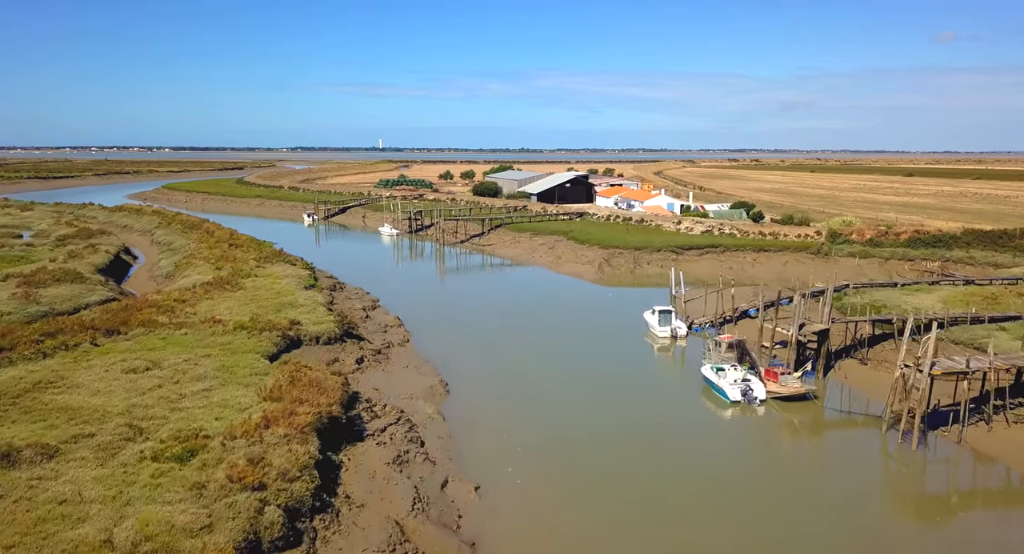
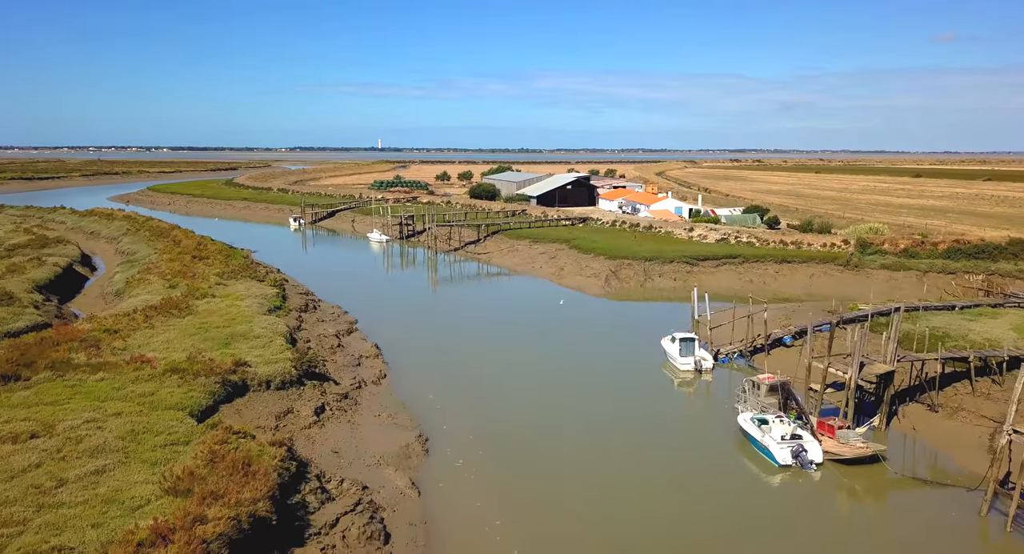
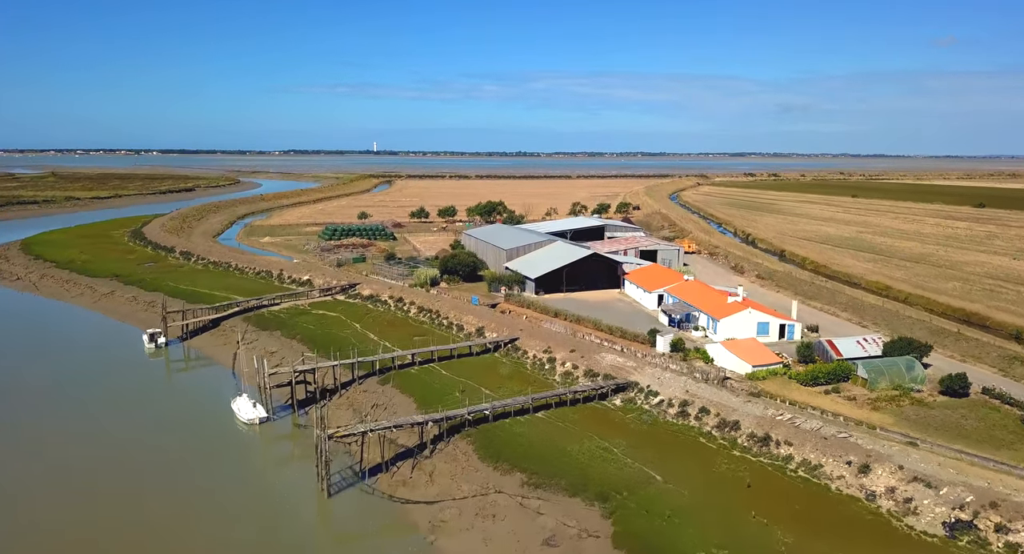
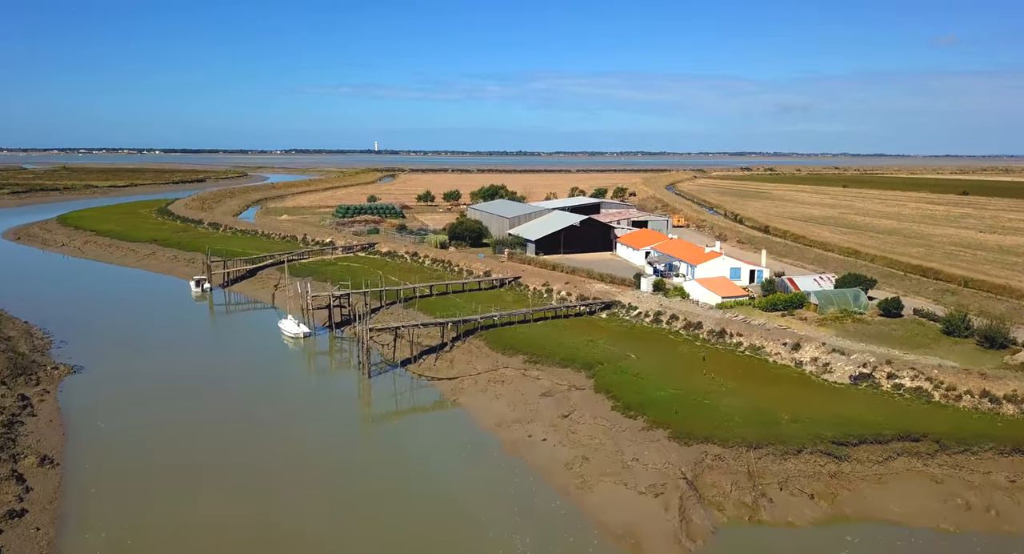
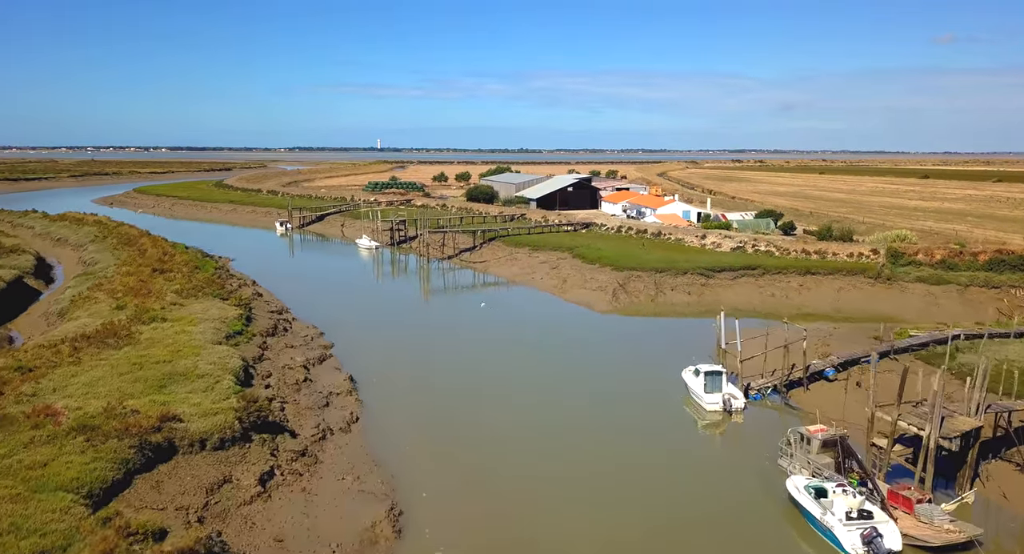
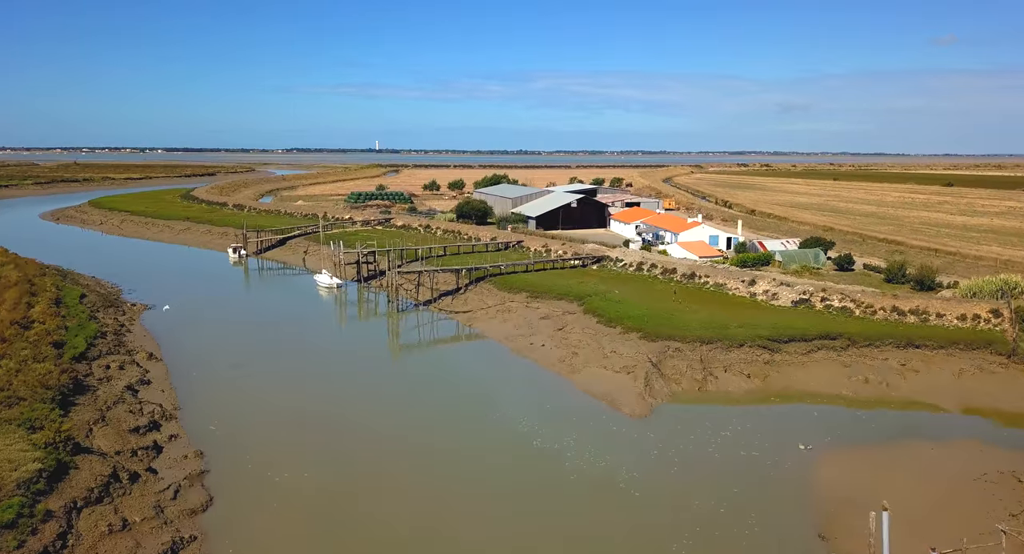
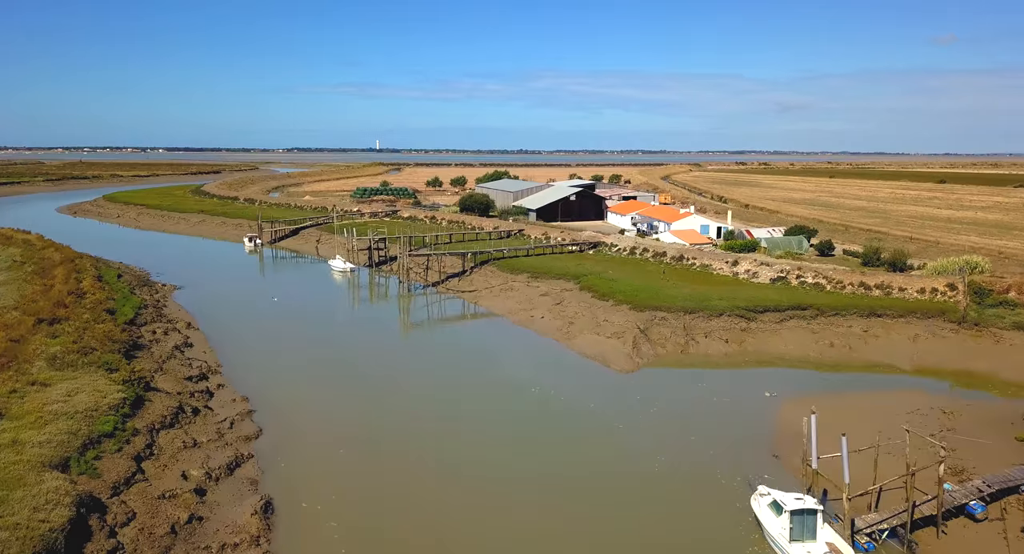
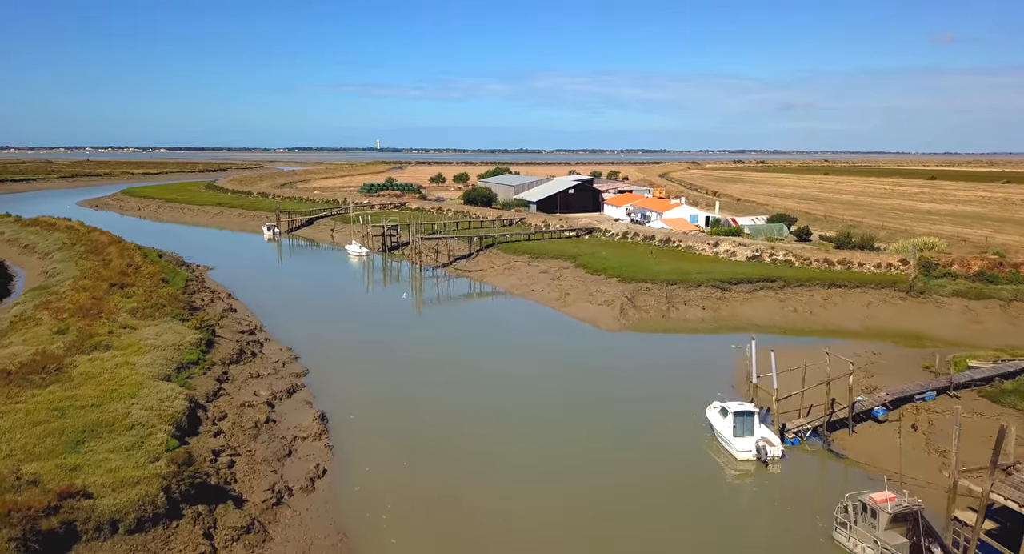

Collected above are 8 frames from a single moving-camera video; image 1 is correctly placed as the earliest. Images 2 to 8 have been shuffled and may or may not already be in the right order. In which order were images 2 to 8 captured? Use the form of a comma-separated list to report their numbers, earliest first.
2, 5, 8, 7, 6, 4, 3
